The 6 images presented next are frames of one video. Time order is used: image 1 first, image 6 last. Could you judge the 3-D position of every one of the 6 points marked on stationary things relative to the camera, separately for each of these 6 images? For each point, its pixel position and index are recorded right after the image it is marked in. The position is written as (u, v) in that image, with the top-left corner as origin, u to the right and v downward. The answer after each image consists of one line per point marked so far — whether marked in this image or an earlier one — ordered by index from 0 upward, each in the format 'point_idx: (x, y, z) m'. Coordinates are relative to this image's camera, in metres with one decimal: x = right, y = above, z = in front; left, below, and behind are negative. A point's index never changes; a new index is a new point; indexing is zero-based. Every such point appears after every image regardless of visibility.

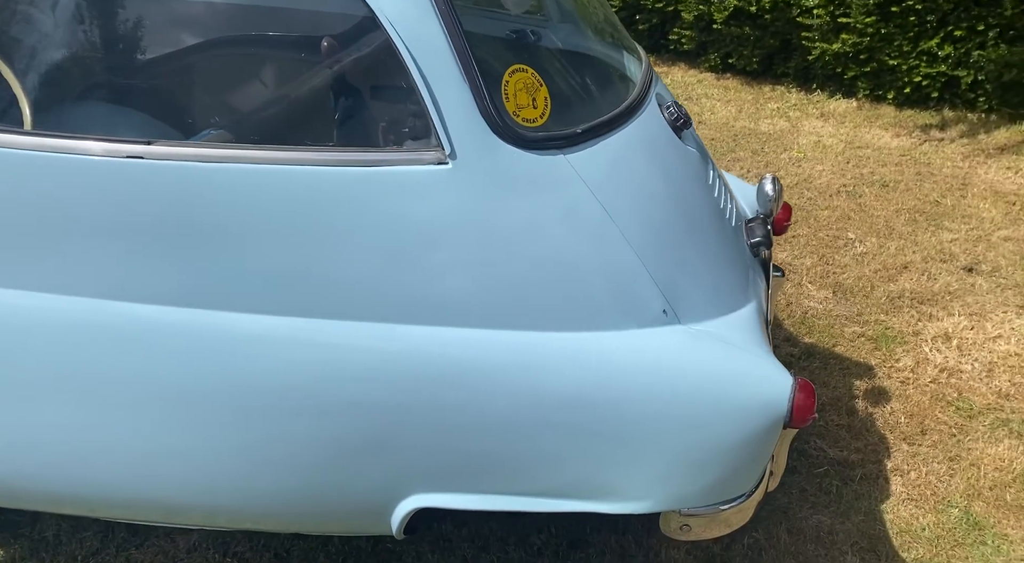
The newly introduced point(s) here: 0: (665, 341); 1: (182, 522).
0: (+0.3, -0.1, +1.5) m
1: (-0.7, -0.5, +1.7) m
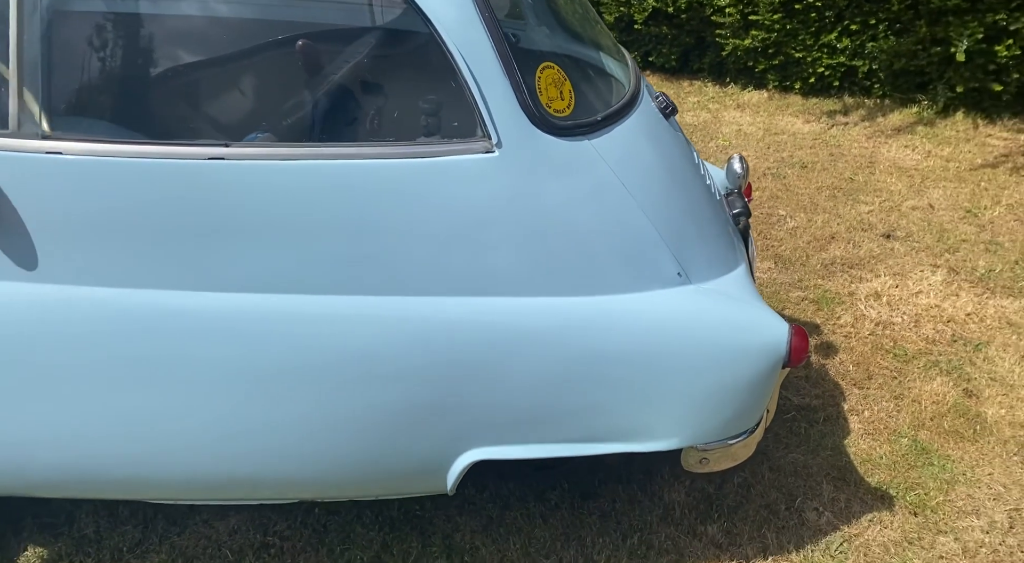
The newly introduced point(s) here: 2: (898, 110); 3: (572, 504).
0: (+0.4, 0.0, +1.7) m
1: (-0.6, -0.5, +1.8) m
2: (+2.7, +1.2, +5.4) m
3: (+0.2, -0.6, +2.2) m
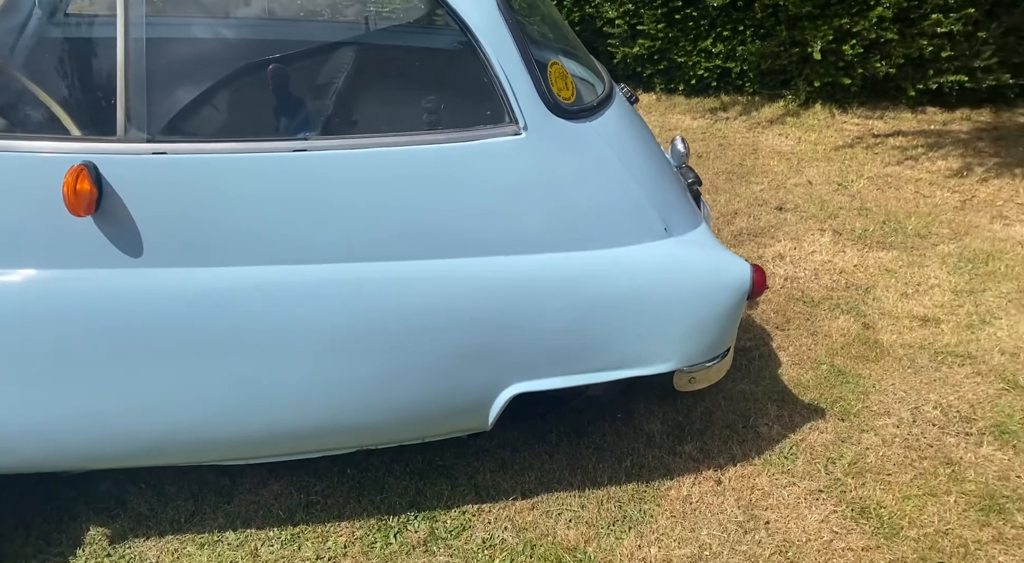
0: (+0.4, +0.1, +2.1) m
1: (-0.5, -0.4, +2.1) m
2: (+2.1, +1.4, +6.2) m
3: (+0.2, -0.5, +2.5) m
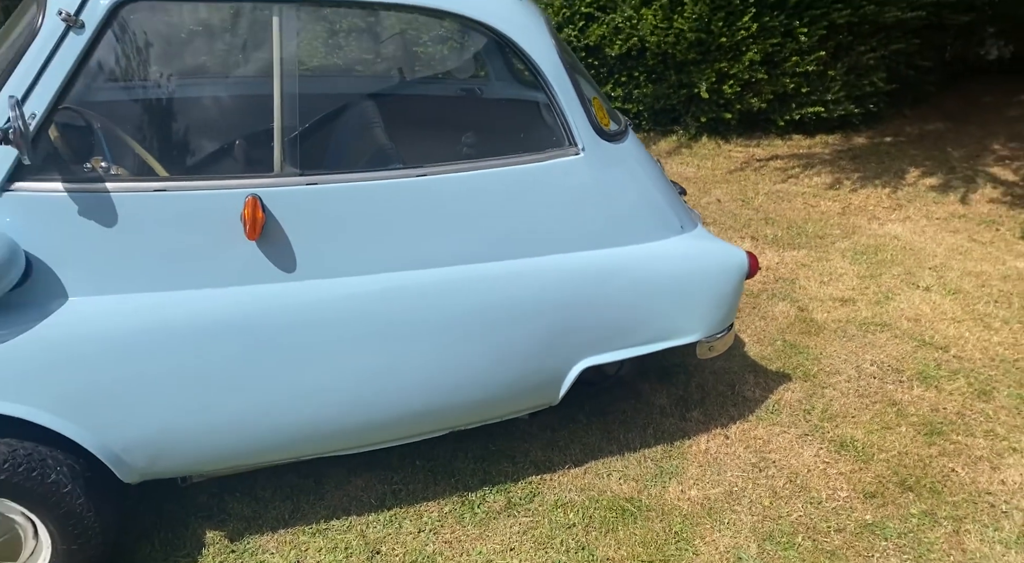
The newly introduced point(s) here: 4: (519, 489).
0: (+0.6, +0.1, +2.6) m
1: (-0.3, -0.5, +2.4) m
2: (+1.4, +1.3, +7.0) m
3: (+0.3, -0.5, +2.9) m
4: (0.0, -0.7, +2.6) m
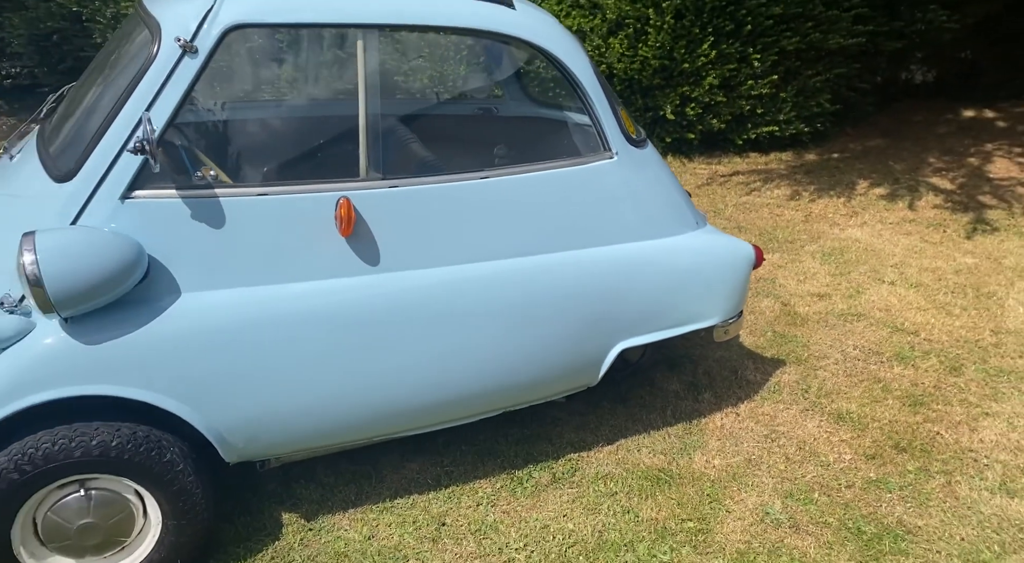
0: (+0.7, +0.2, +2.9) m
1: (-0.1, -0.4, +2.6) m
2: (+1.2, +1.2, +7.4) m
3: (+0.5, -0.5, +3.2) m
4: (+0.2, -0.7, +2.8) m
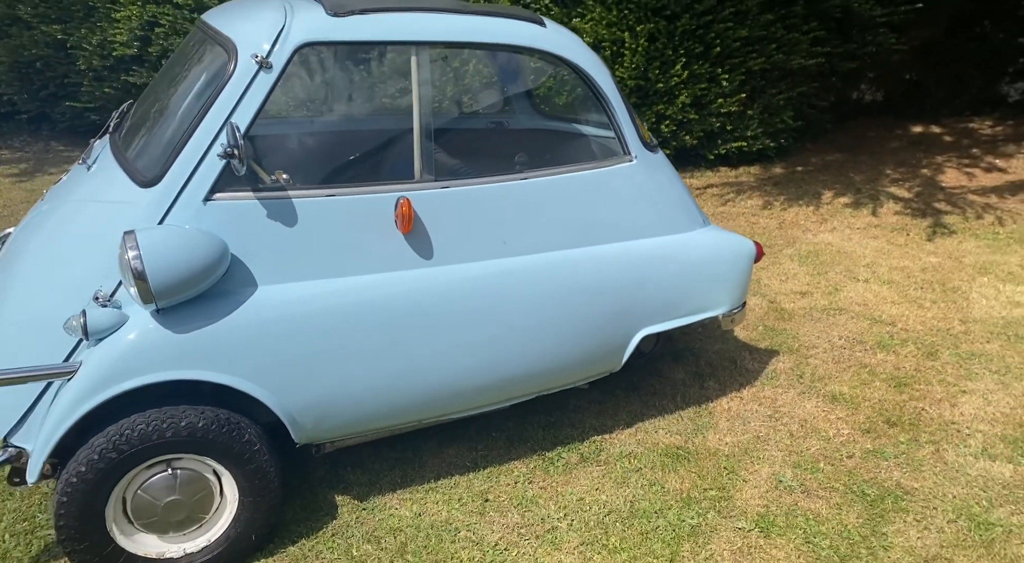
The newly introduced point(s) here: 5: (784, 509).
0: (+0.8, +0.2, +3.2) m
1: (0.0, -0.4, +2.8) m
2: (+1.0, +1.1, +7.7) m
3: (+0.5, -0.5, +3.4) m
4: (+0.3, -0.7, +3.0) m
5: (+1.0, -0.8, +2.7) m
